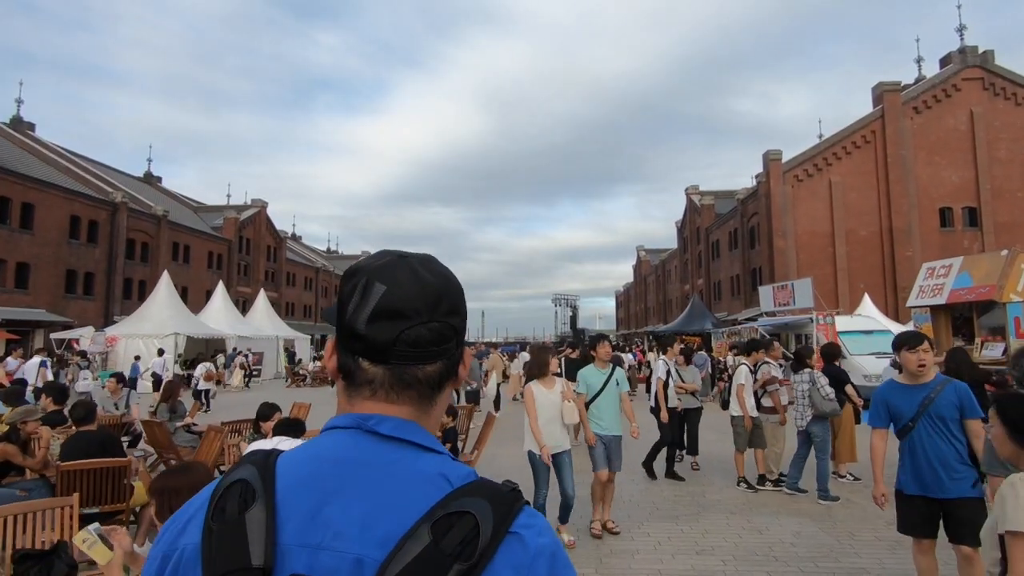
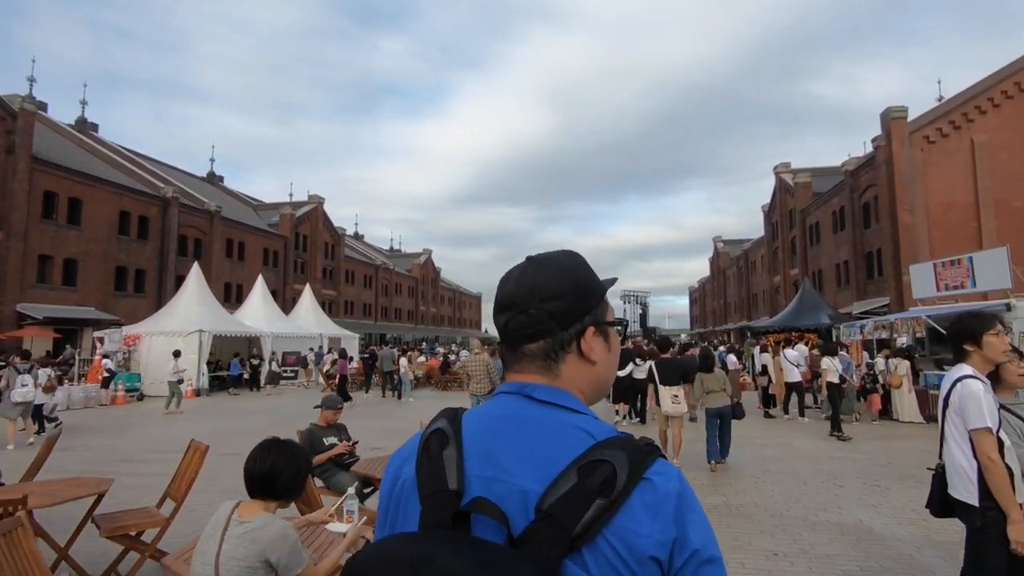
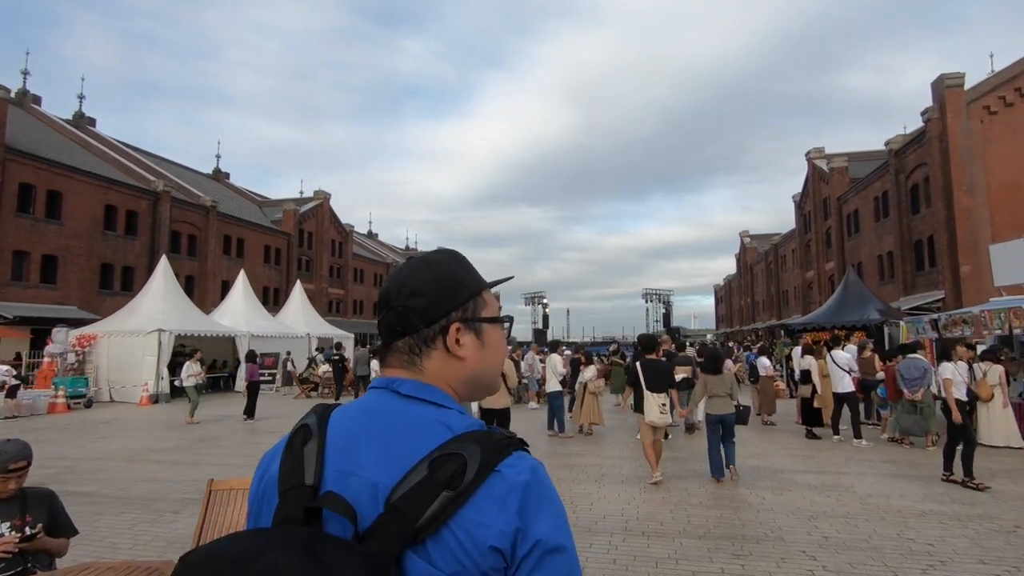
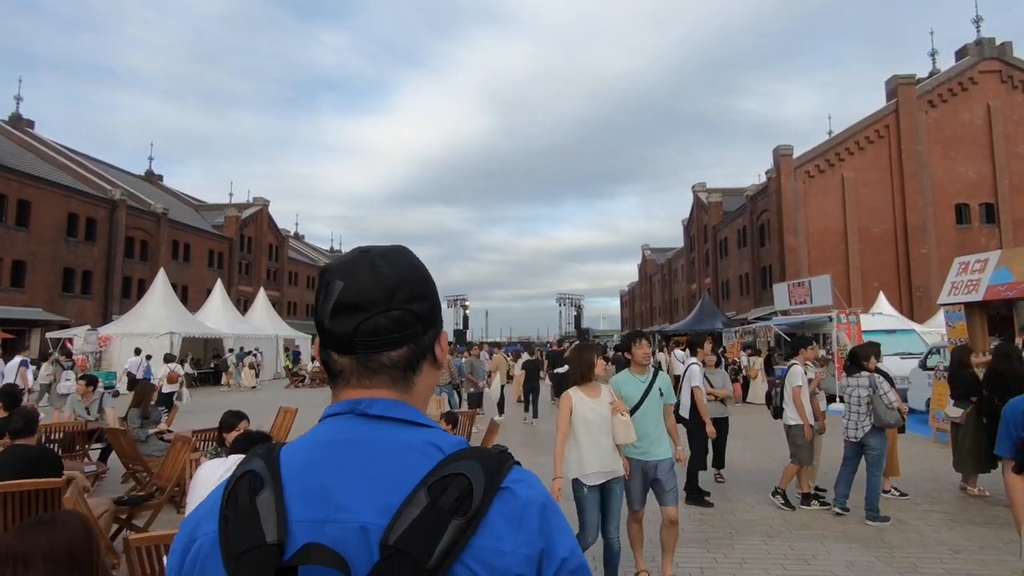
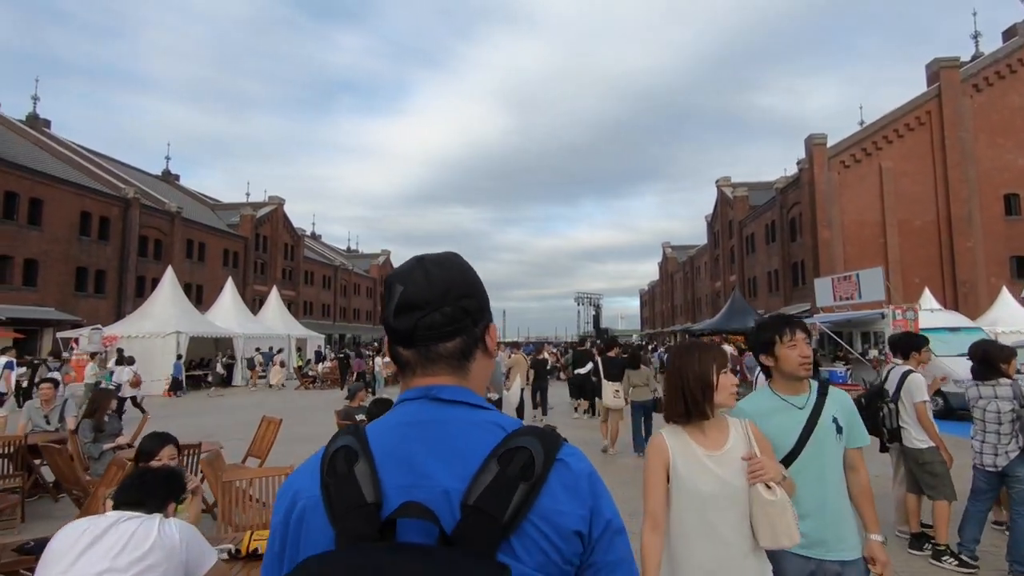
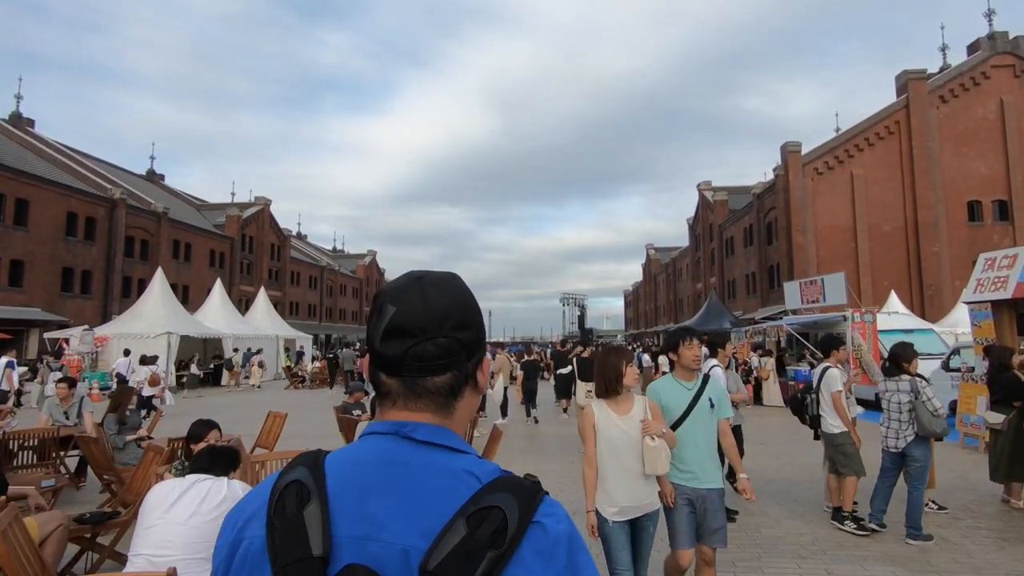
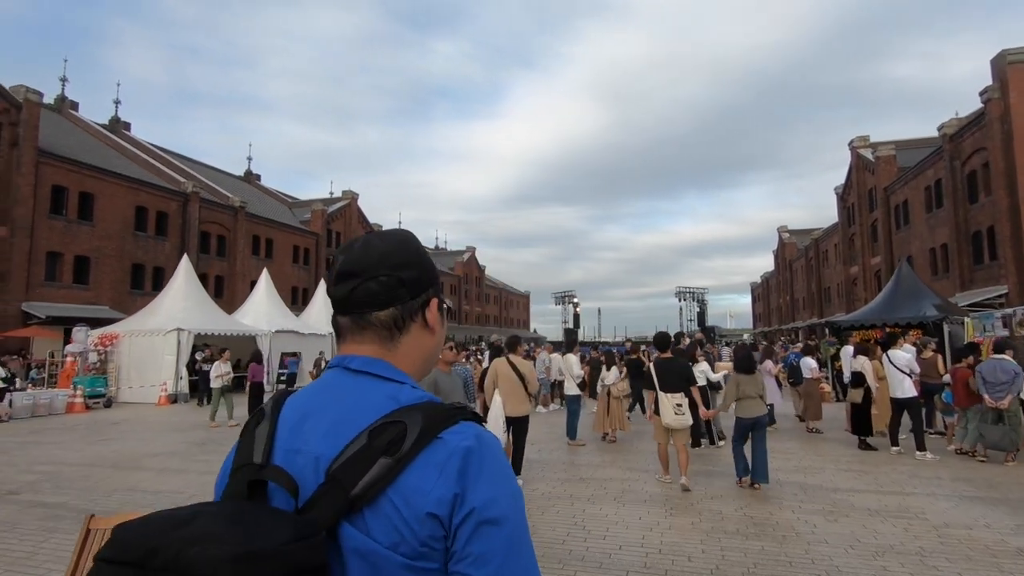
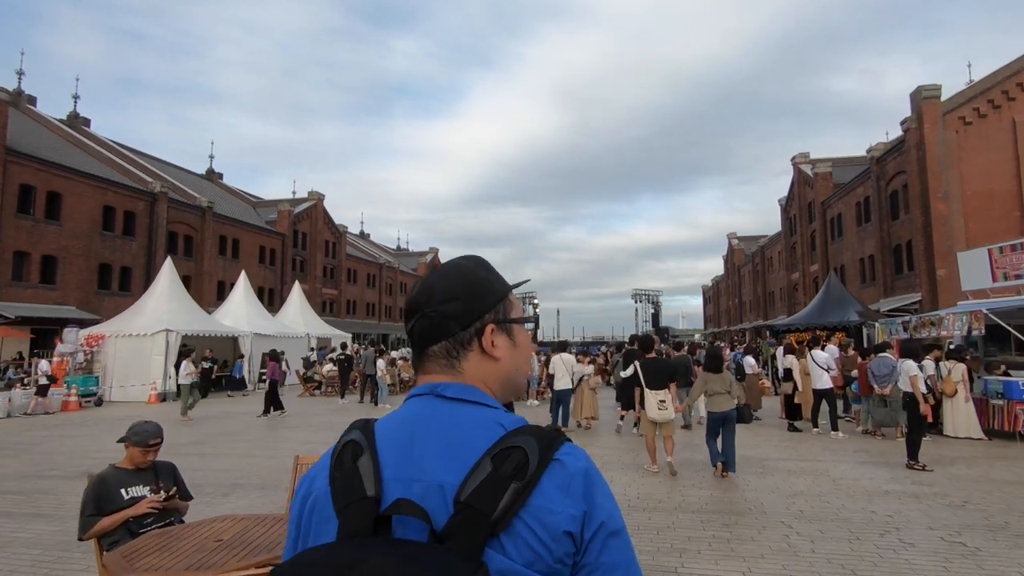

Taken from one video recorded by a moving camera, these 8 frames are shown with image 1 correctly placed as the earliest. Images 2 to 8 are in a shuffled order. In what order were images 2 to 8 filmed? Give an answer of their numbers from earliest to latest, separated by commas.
4, 6, 5, 2, 8, 3, 7
